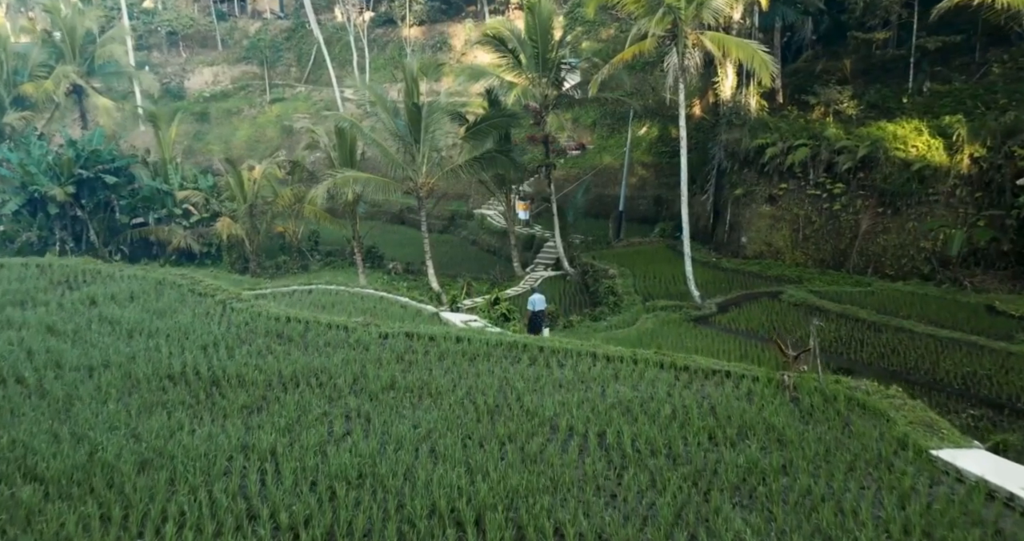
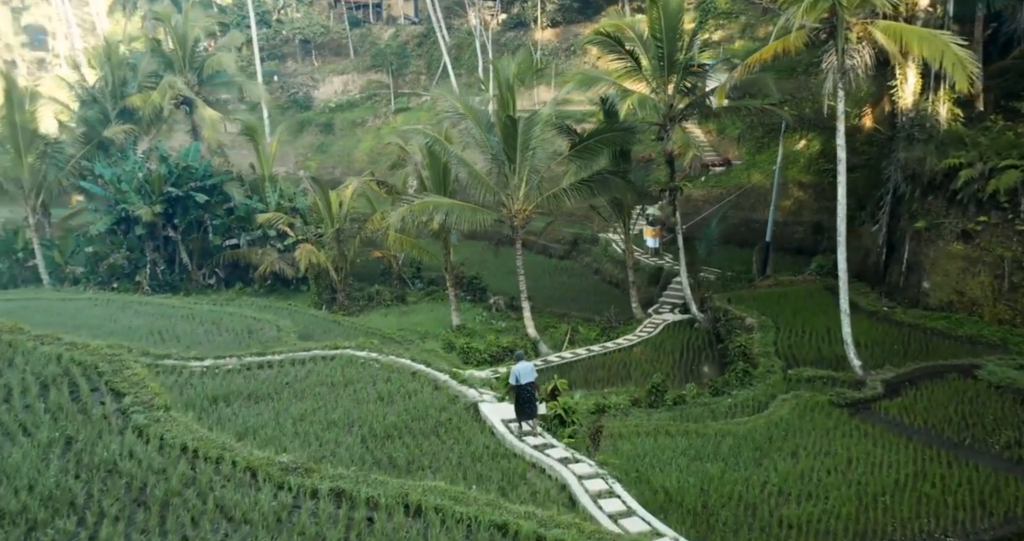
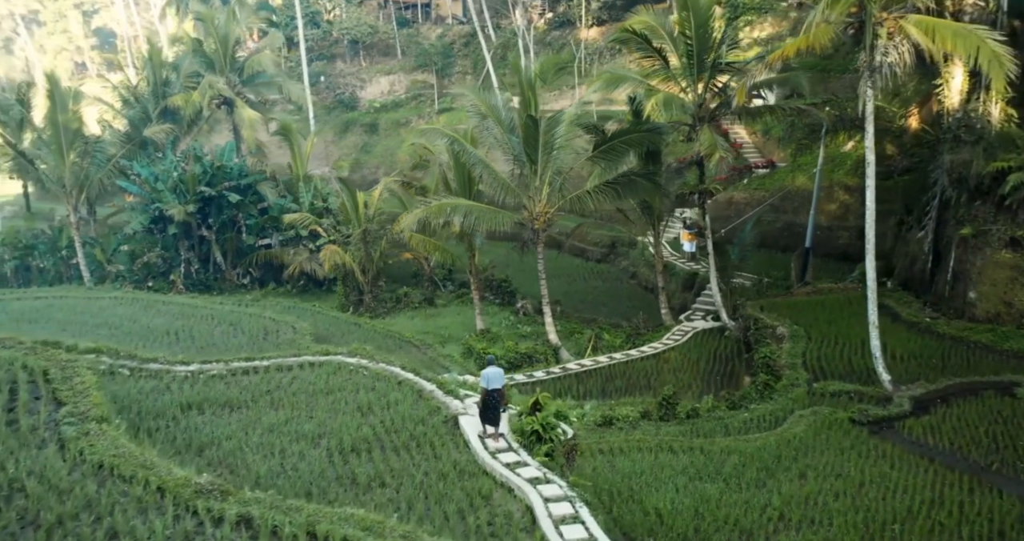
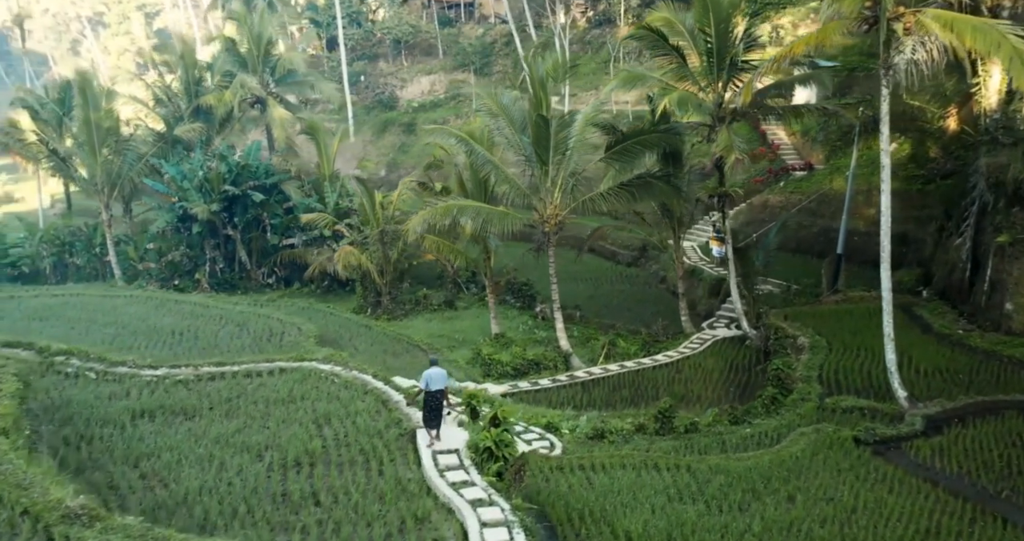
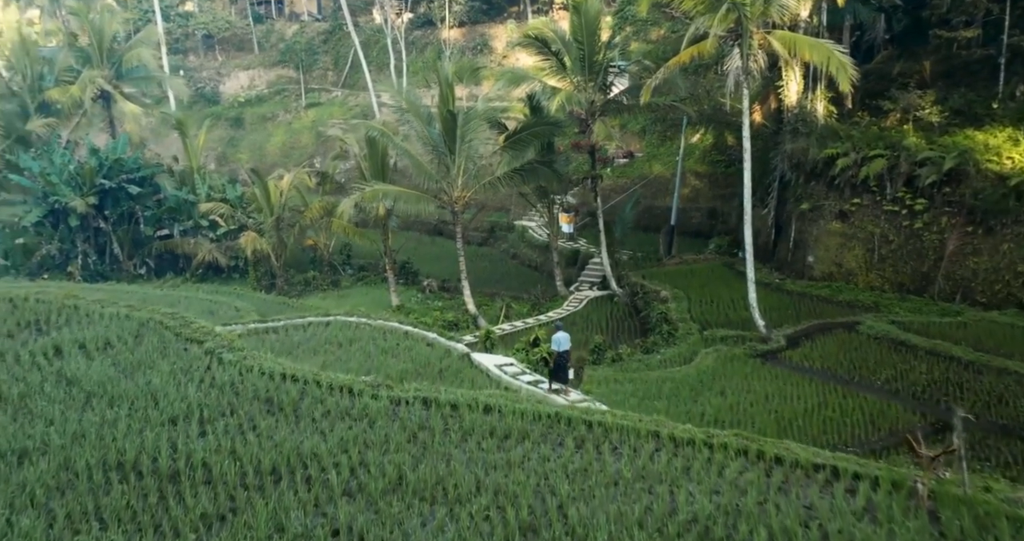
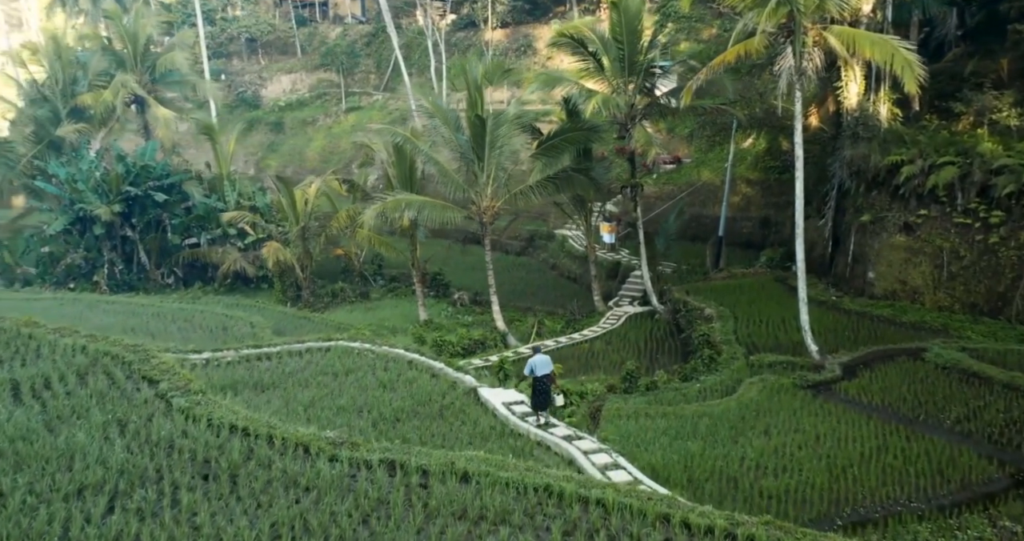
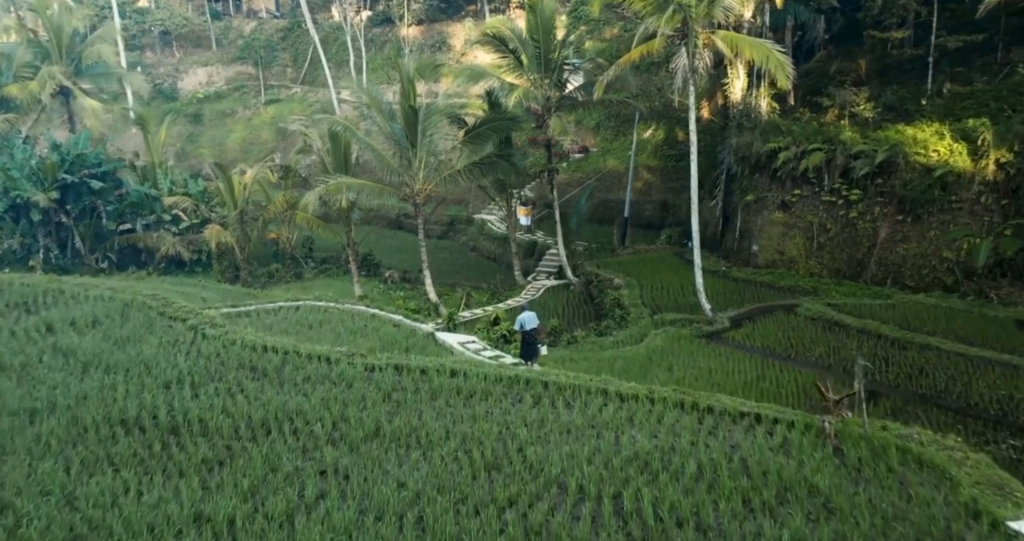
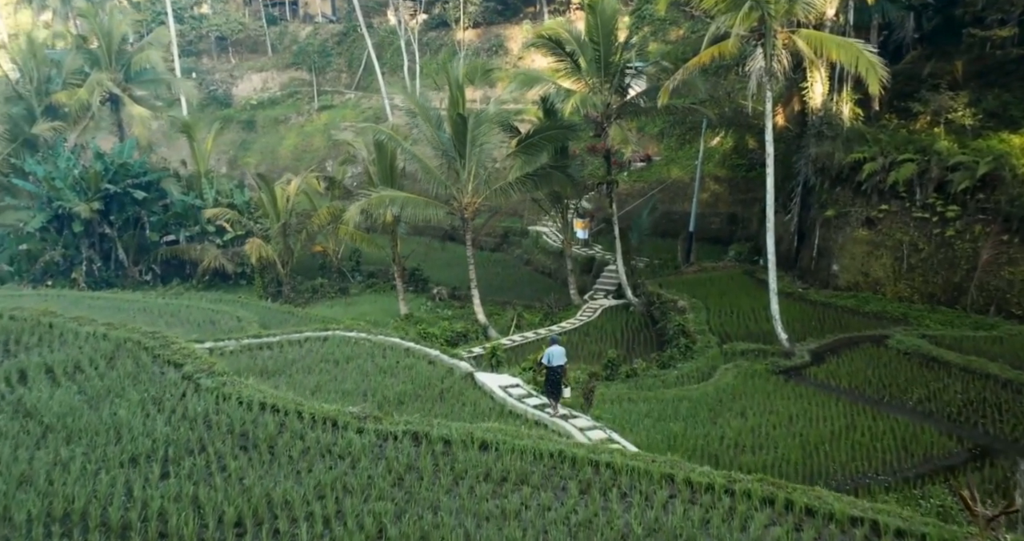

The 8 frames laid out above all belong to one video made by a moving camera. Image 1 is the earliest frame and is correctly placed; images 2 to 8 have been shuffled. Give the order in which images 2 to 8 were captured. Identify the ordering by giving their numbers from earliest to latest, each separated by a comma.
7, 5, 8, 6, 2, 3, 4
